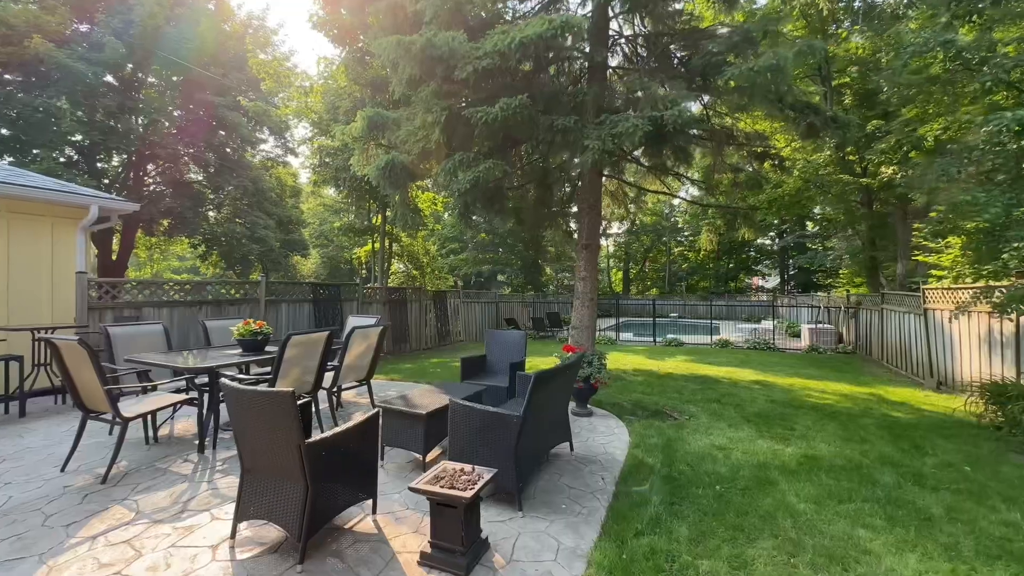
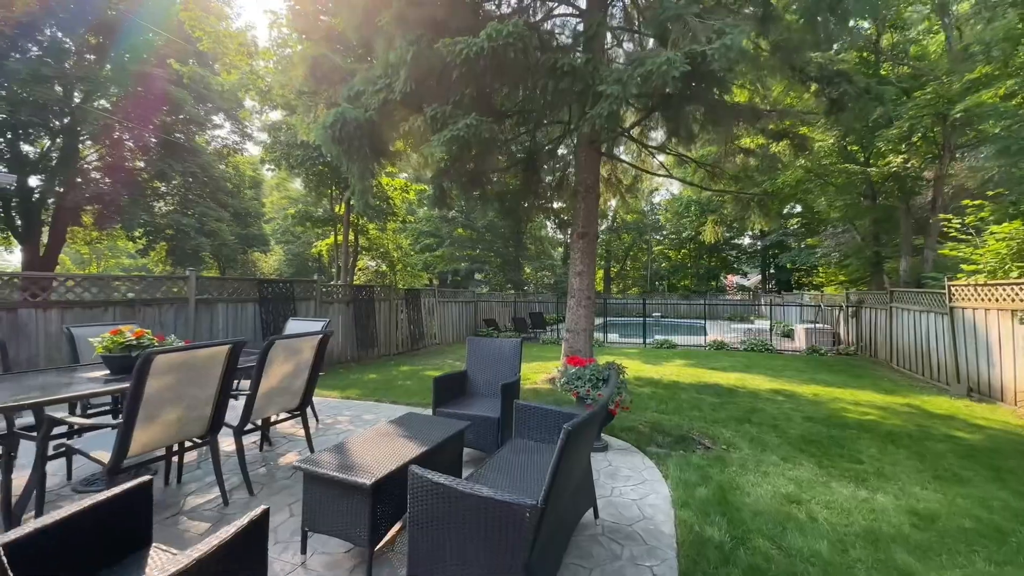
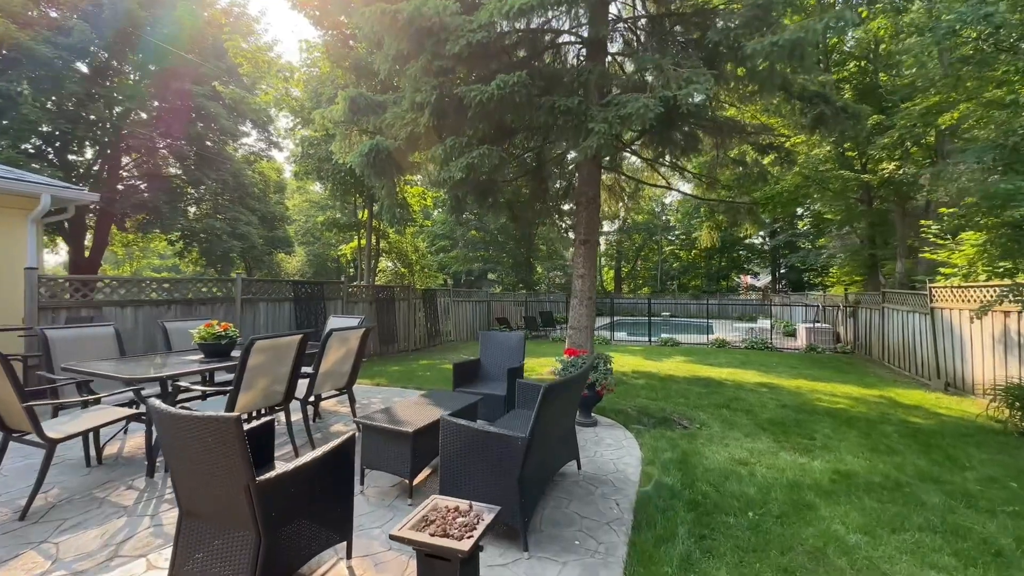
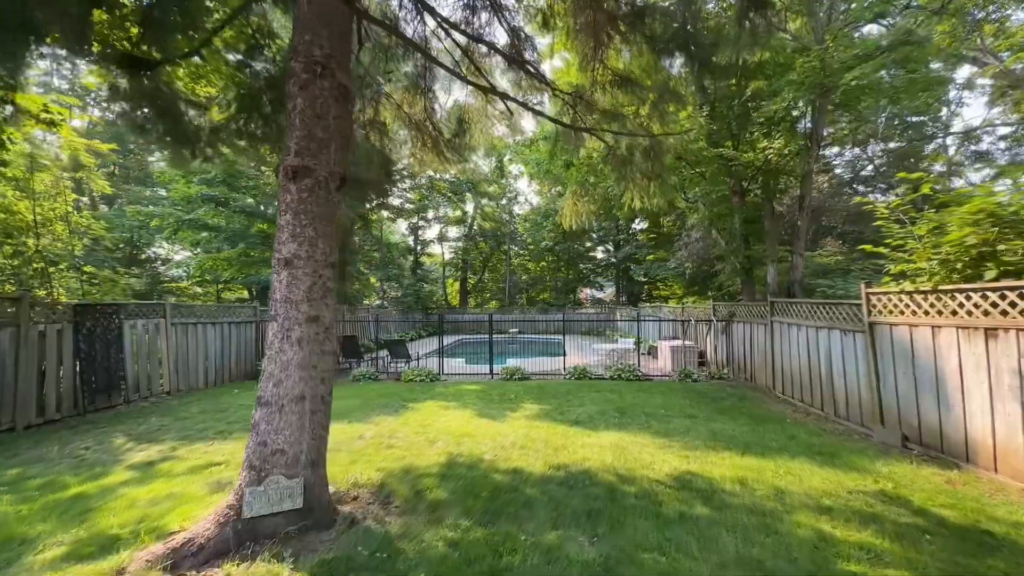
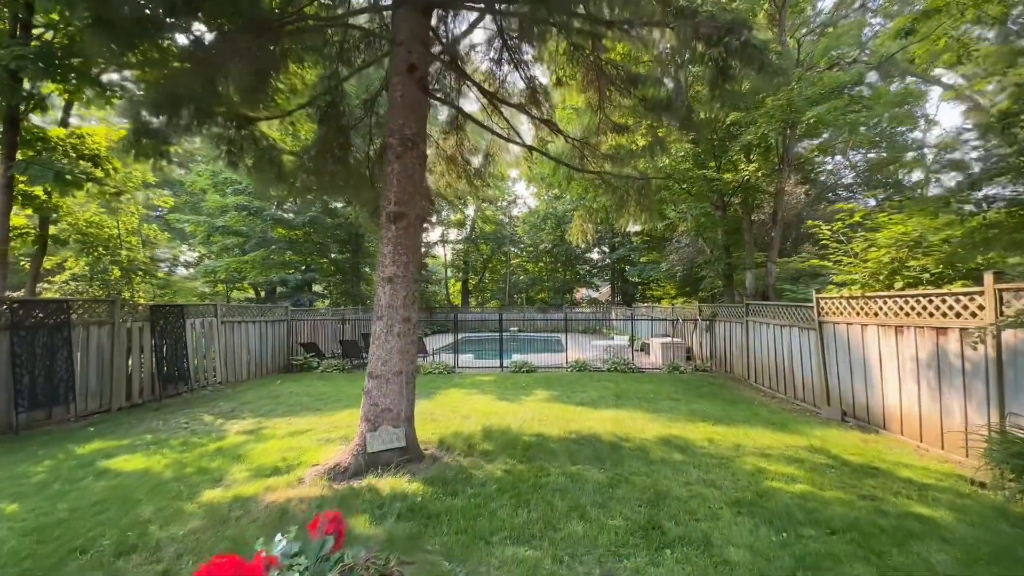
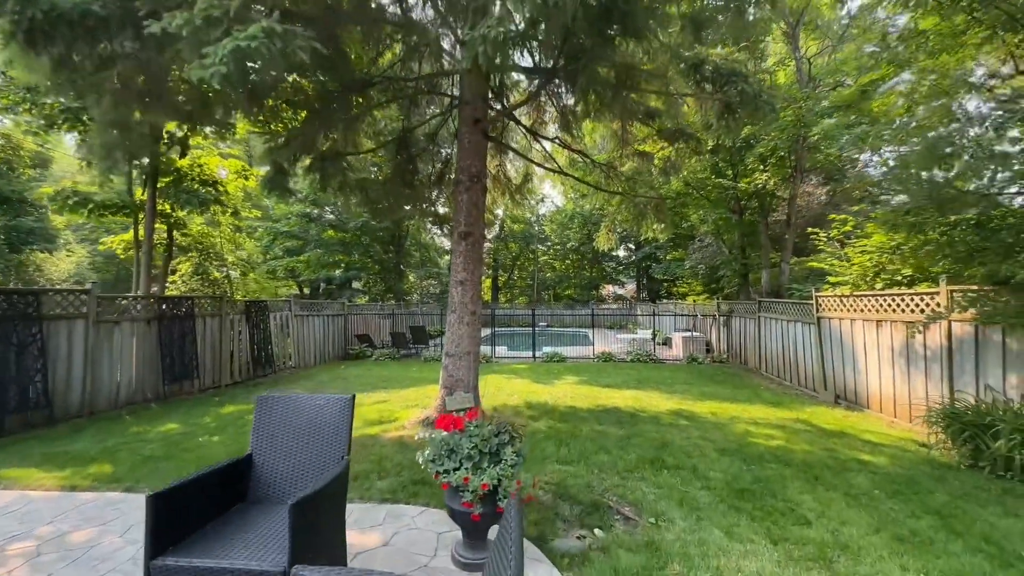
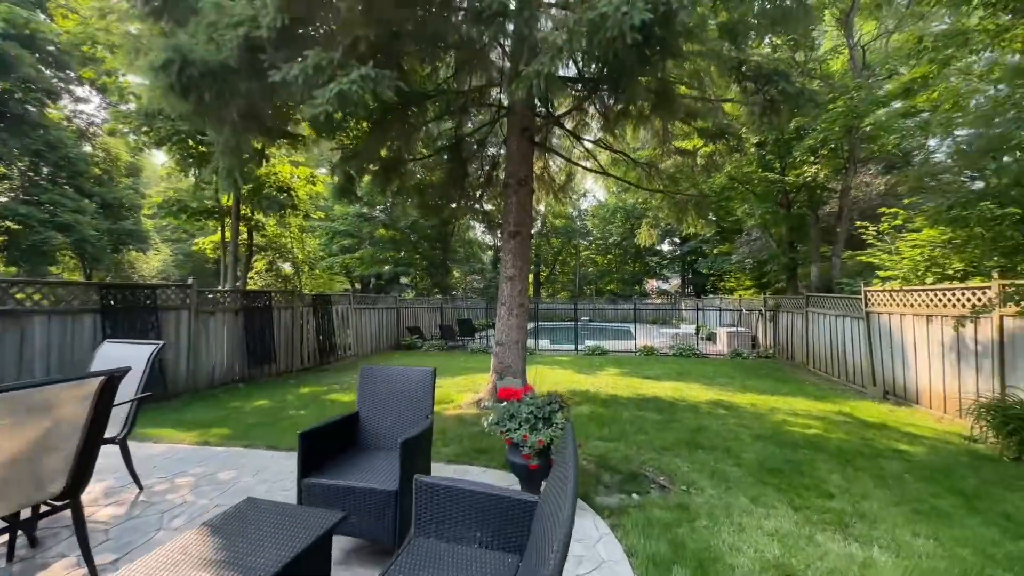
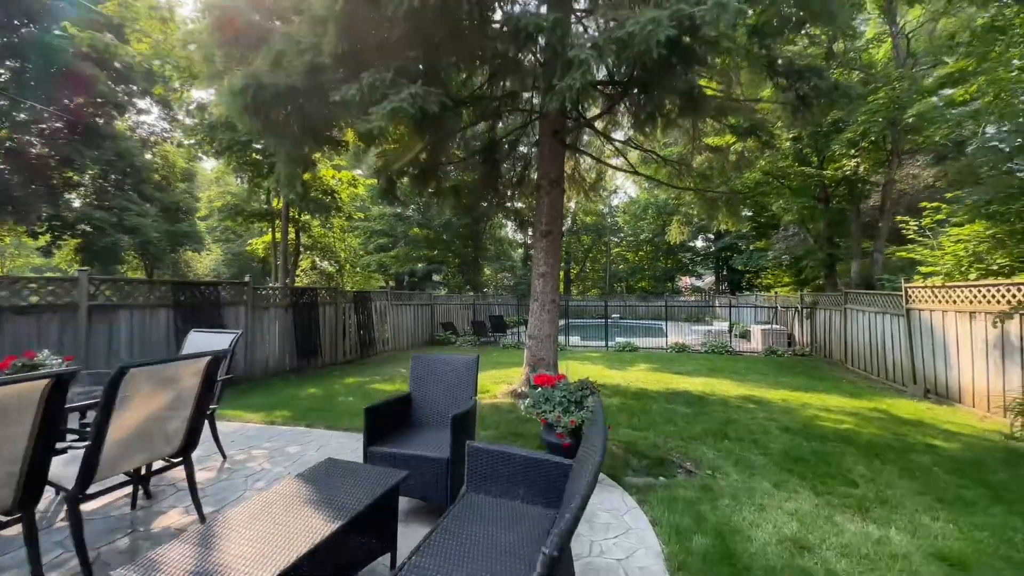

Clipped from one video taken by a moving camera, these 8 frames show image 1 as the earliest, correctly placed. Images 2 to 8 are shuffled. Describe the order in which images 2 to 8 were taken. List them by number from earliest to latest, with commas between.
3, 2, 8, 7, 6, 5, 4
